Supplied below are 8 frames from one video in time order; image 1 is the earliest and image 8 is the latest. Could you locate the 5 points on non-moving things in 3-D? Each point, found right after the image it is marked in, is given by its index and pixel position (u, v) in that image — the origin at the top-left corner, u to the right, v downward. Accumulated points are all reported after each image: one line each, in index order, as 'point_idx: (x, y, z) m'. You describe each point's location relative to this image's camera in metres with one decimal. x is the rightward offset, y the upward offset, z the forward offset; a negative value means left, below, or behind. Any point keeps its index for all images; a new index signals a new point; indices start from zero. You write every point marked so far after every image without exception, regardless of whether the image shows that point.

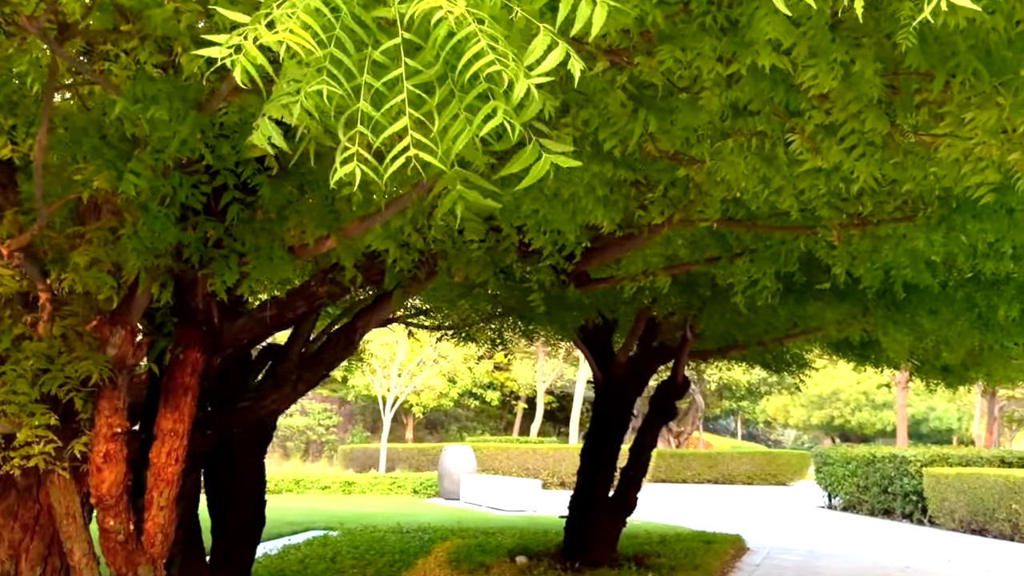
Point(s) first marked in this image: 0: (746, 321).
0: (+1.9, -0.3, +11.7) m
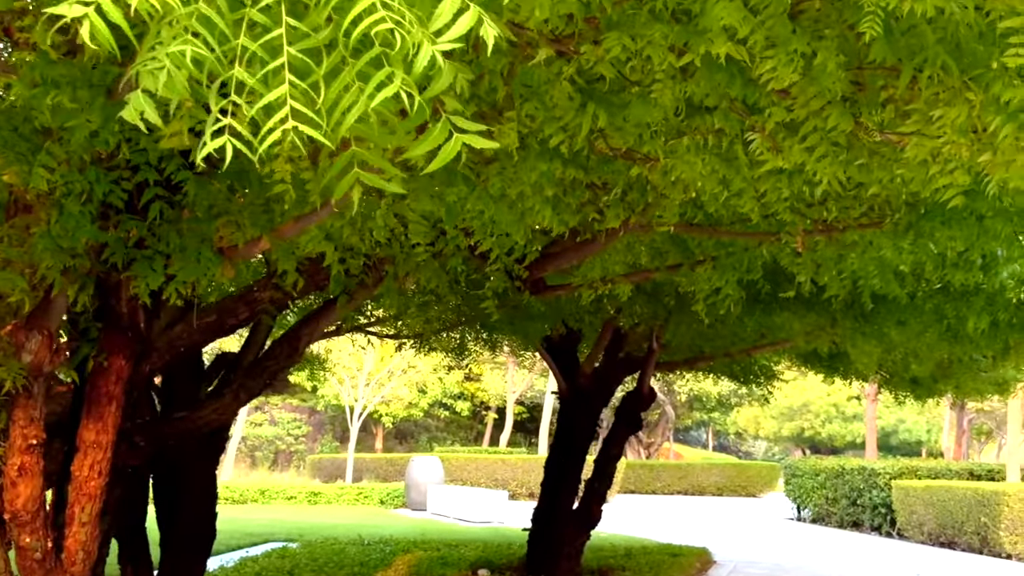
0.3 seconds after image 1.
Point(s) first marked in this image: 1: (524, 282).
0: (+1.6, -0.3, +11.5) m
1: (0.0, 0.0, +5.9) m
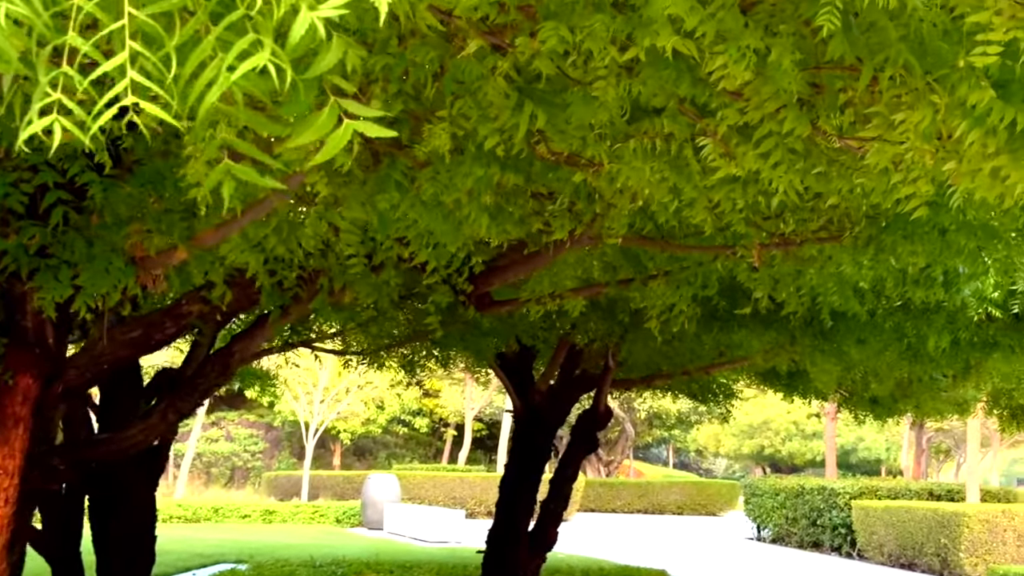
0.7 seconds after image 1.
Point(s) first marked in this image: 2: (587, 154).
0: (+1.2, -0.5, +11.3) m
1: (-0.2, 0.0, +5.6) m
2: (+0.2, +0.3, +3.6) m
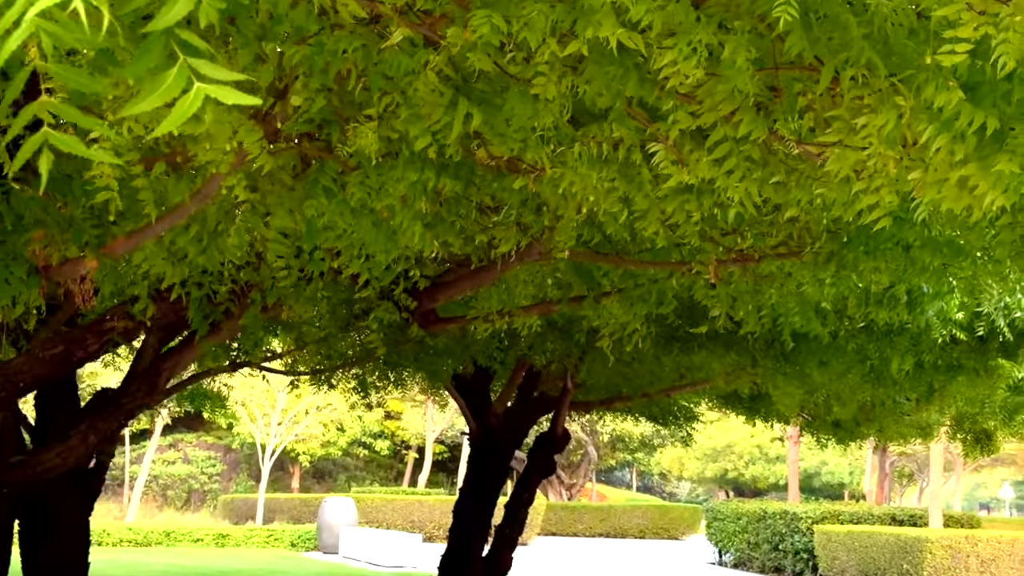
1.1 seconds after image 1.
0: (+0.9, -0.6, +11.0) m
1: (-0.4, -0.1, +5.4) m
2: (0.0, +0.3, +3.4) m
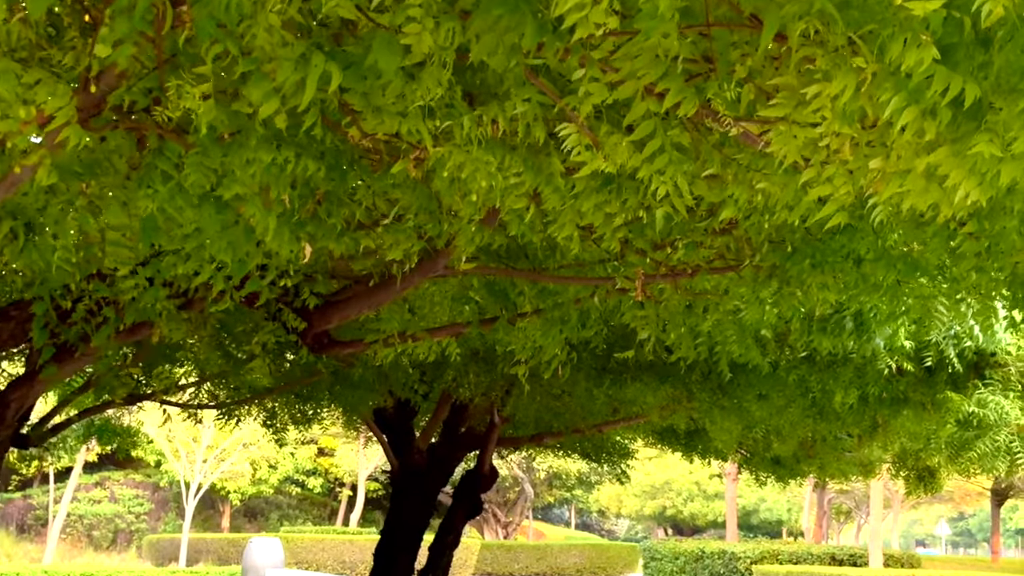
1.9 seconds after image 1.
0: (+0.3, -0.8, +10.5) m
1: (-0.7, -0.2, +4.8) m
2: (-0.2, +0.3, +2.8) m
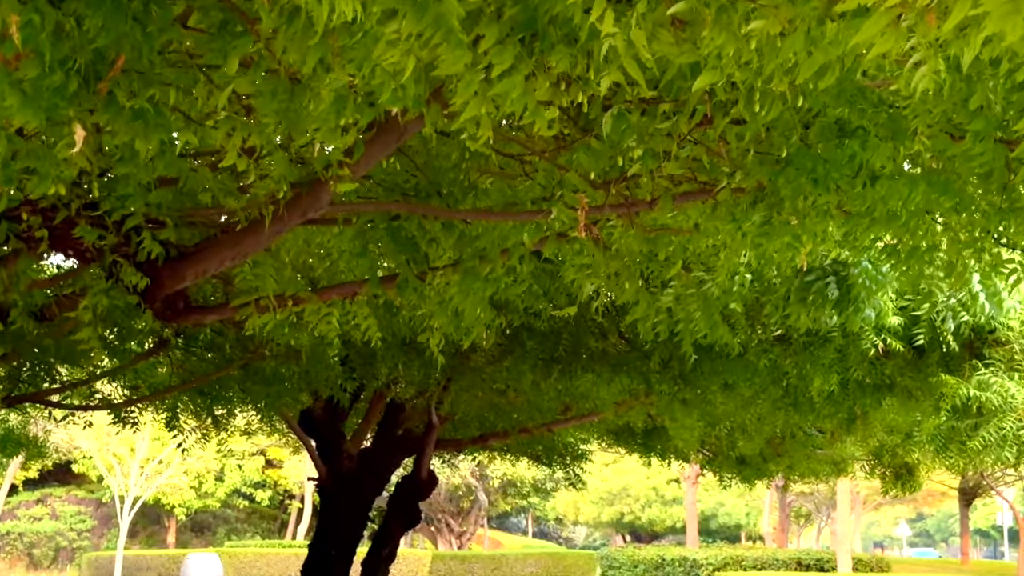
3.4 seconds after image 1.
0: (0.0, -0.7, +9.4) m
1: (-0.9, 0.0, +3.7) m
2: (-0.4, +0.4, +1.8) m
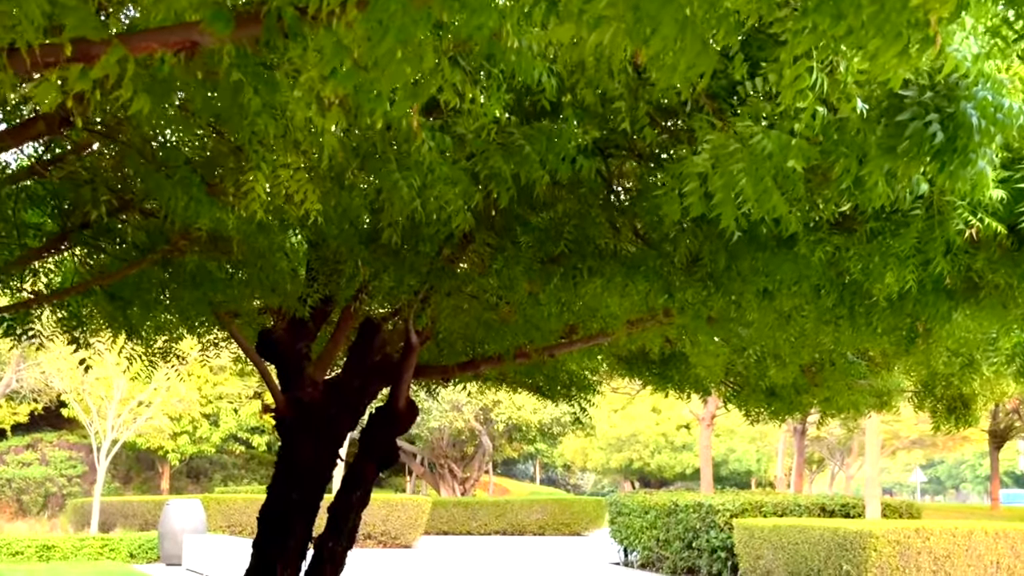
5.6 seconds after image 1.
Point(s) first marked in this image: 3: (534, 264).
0: (-0.1, -0.2, +7.9) m
1: (-1.0, +0.3, +2.2) m
2: (-0.4, +0.7, +0.2) m
3: (+0.1, +0.1, +6.4) m
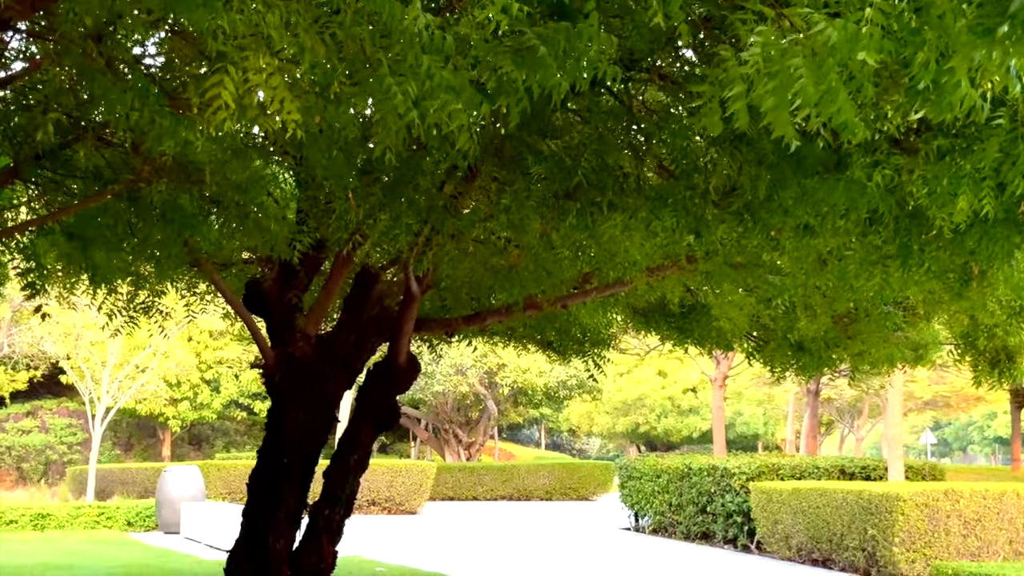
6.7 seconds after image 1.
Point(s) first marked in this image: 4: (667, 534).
0: (0.0, +0.1, +7.2) m
1: (-0.9, +0.5, +1.4) m
2: (-0.4, +0.8, -0.5) m
3: (+0.1, +0.4, +5.7) m
4: (+2.0, -3.2, +18.9) m
